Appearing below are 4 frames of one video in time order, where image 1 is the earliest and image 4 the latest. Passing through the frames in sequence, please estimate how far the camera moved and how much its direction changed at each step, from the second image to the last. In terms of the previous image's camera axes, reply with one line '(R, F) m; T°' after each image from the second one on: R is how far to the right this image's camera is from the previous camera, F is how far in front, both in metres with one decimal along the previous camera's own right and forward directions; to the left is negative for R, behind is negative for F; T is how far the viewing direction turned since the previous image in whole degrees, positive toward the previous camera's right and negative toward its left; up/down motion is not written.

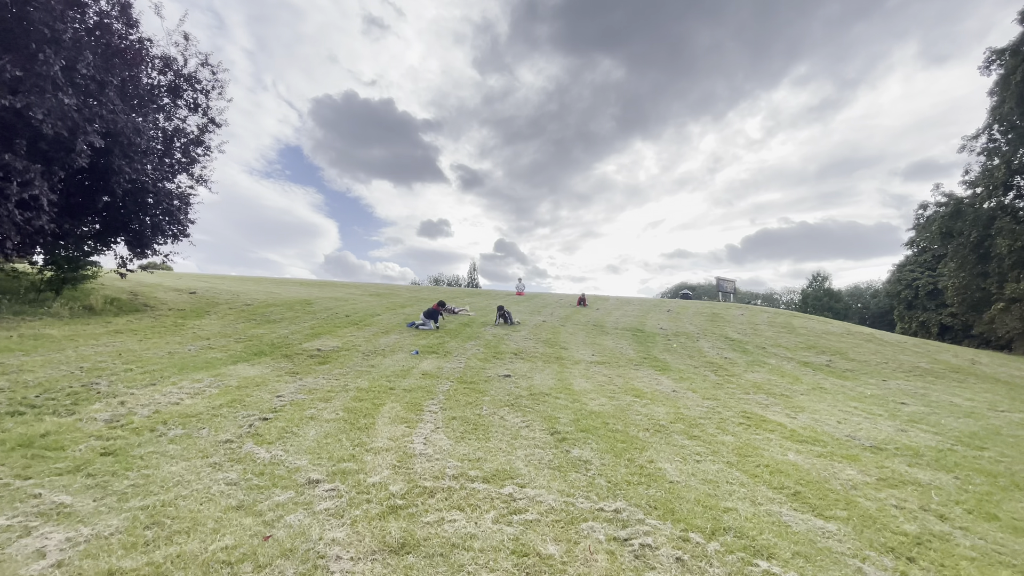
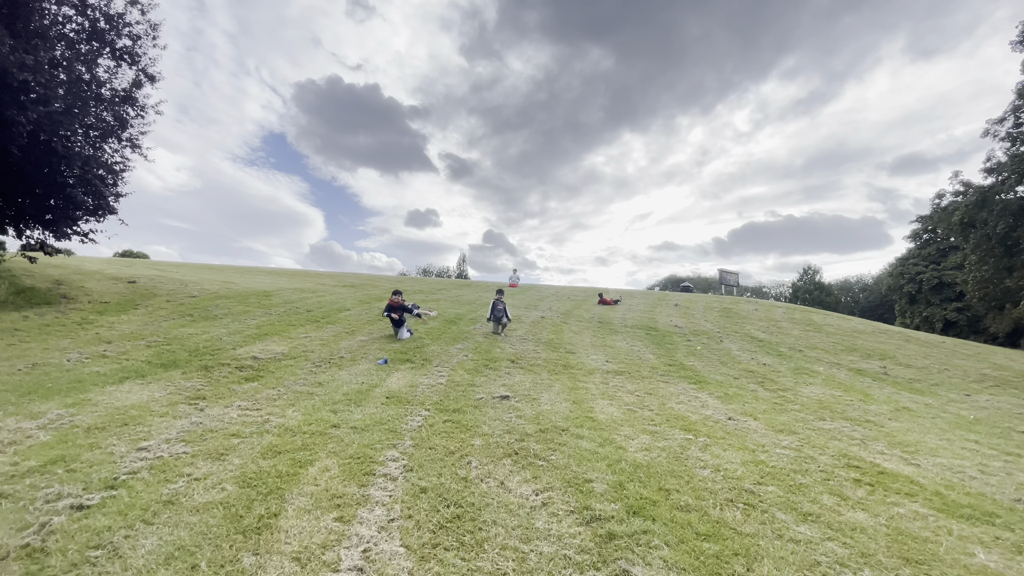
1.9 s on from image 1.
(-0.2, +2.7) m; +1°
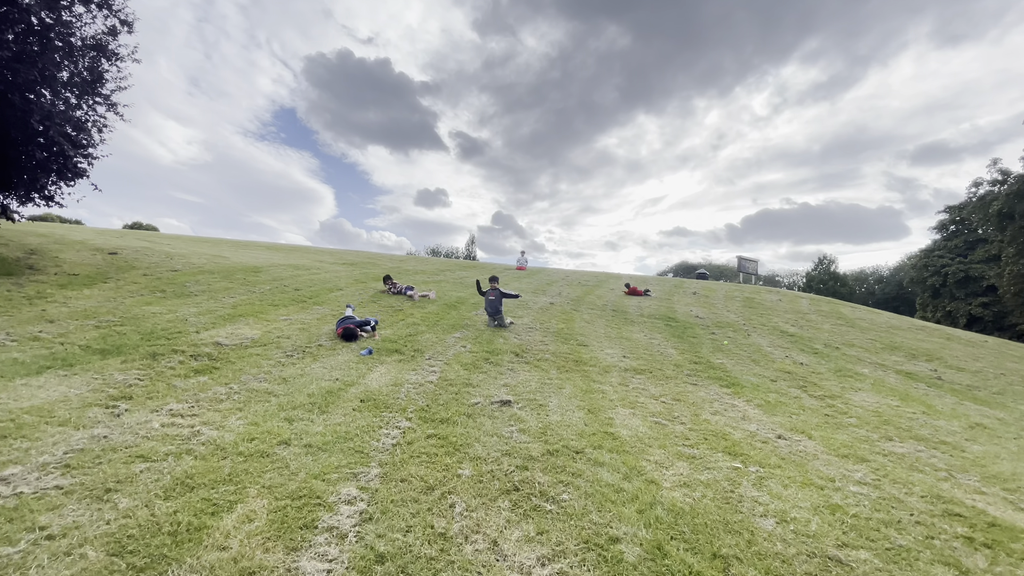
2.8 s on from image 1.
(0.0, +1.4) m; -1°
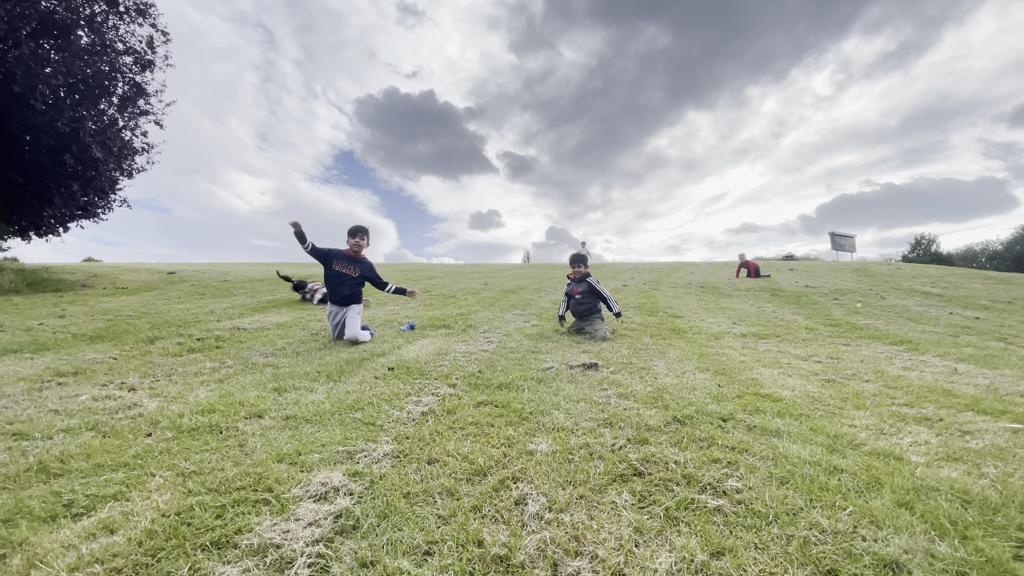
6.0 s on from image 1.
(-0.2, +1.8) m; -7°
